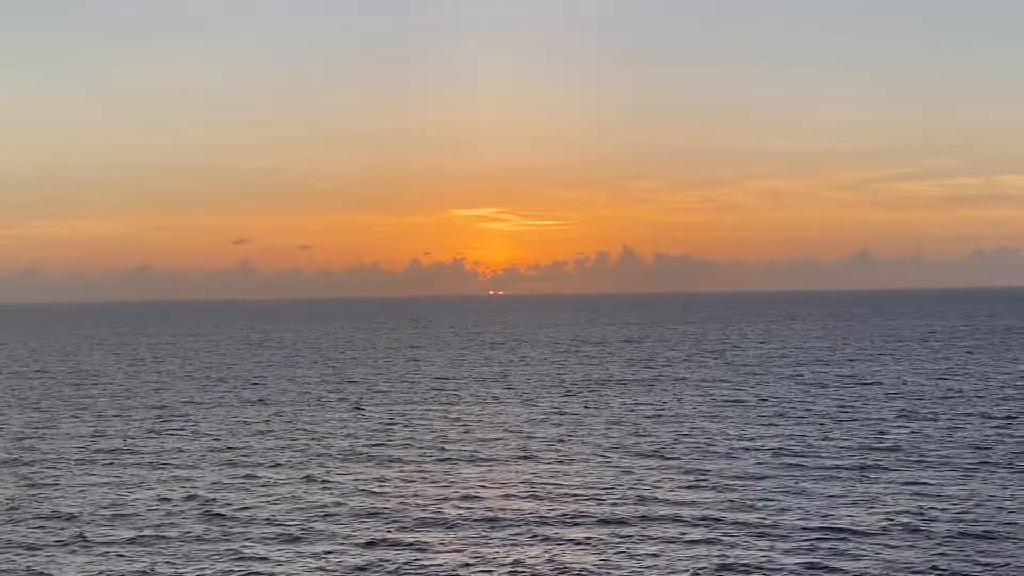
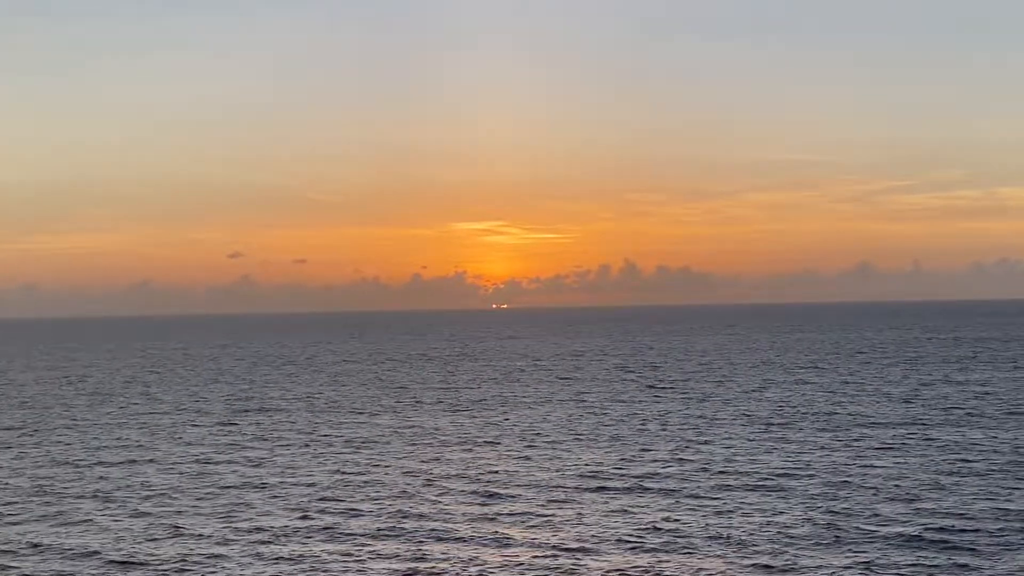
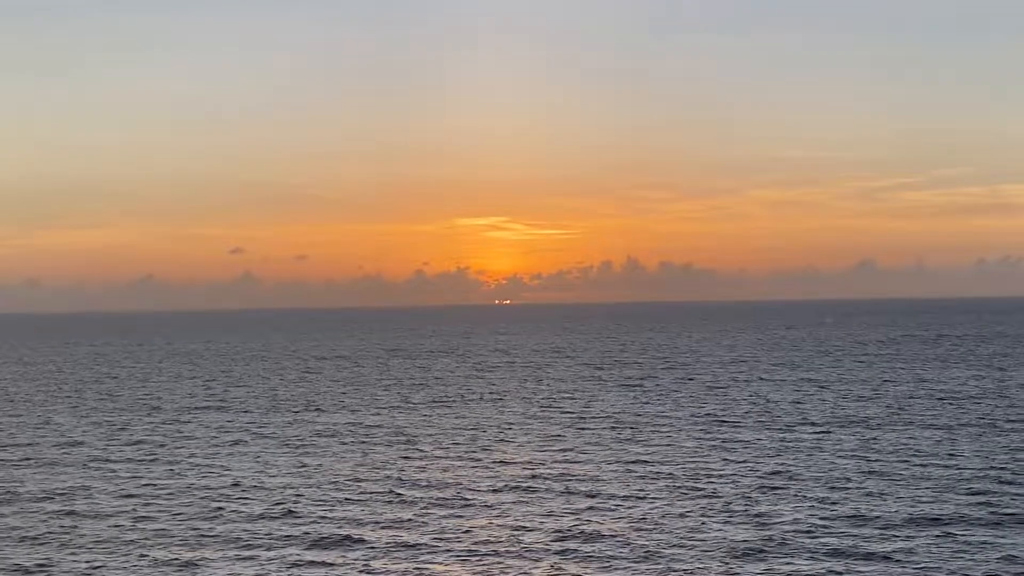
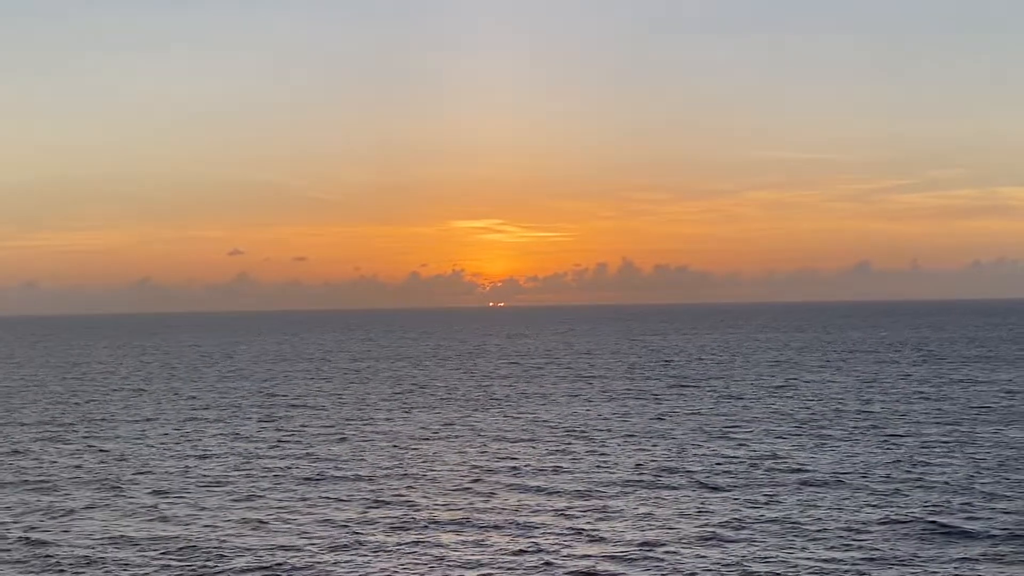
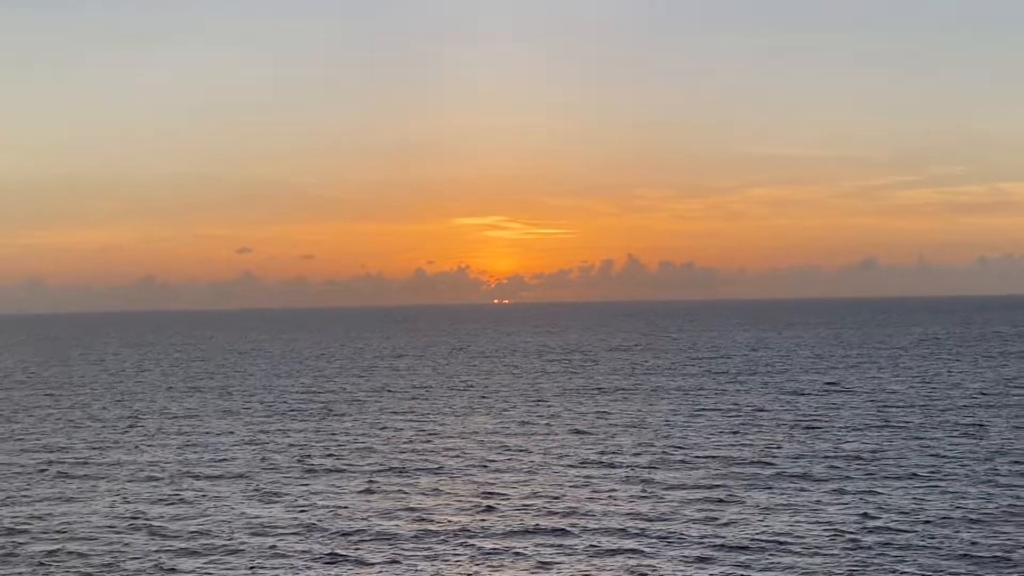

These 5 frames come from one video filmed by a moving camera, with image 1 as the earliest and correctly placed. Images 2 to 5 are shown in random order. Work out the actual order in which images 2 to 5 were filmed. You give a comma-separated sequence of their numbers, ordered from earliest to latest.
5, 4, 2, 3
